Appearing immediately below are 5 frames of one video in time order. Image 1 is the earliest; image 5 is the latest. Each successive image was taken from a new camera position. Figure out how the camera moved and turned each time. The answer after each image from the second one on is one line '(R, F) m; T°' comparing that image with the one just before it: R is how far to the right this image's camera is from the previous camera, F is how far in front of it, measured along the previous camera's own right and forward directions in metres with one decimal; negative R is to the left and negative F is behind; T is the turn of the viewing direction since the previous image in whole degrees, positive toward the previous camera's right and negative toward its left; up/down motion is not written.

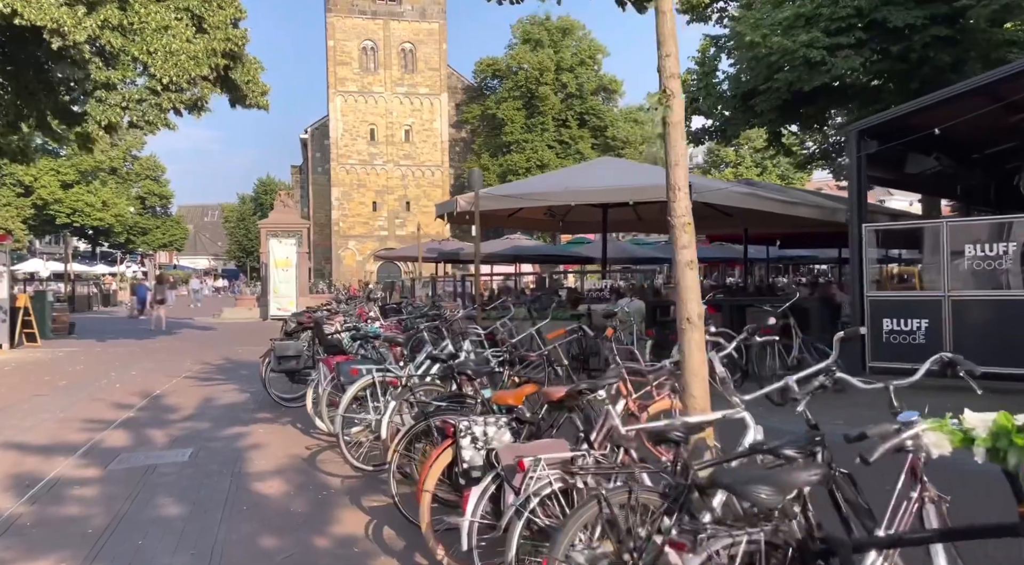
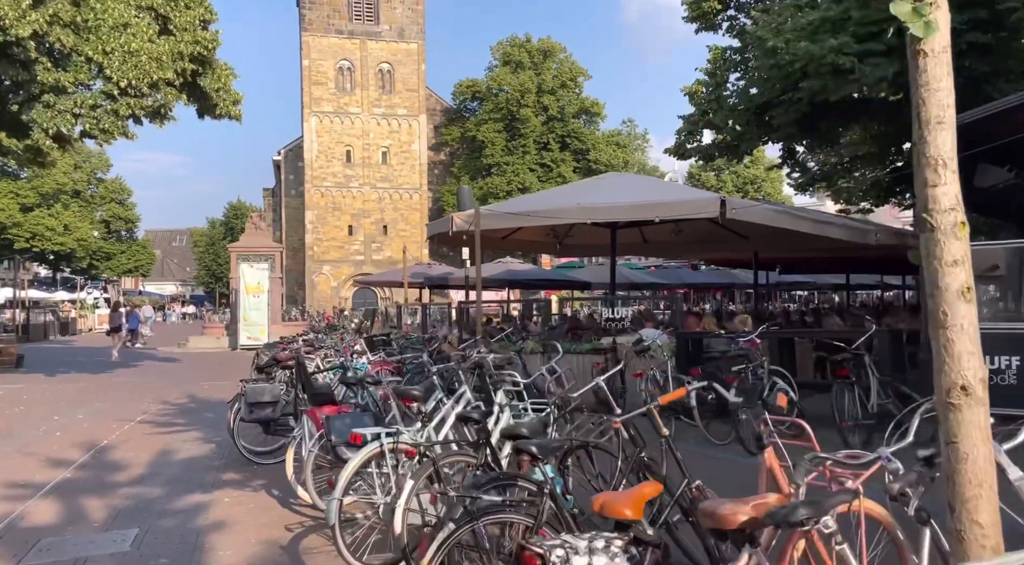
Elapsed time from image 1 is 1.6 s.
(-0.4, +1.3) m; +2°
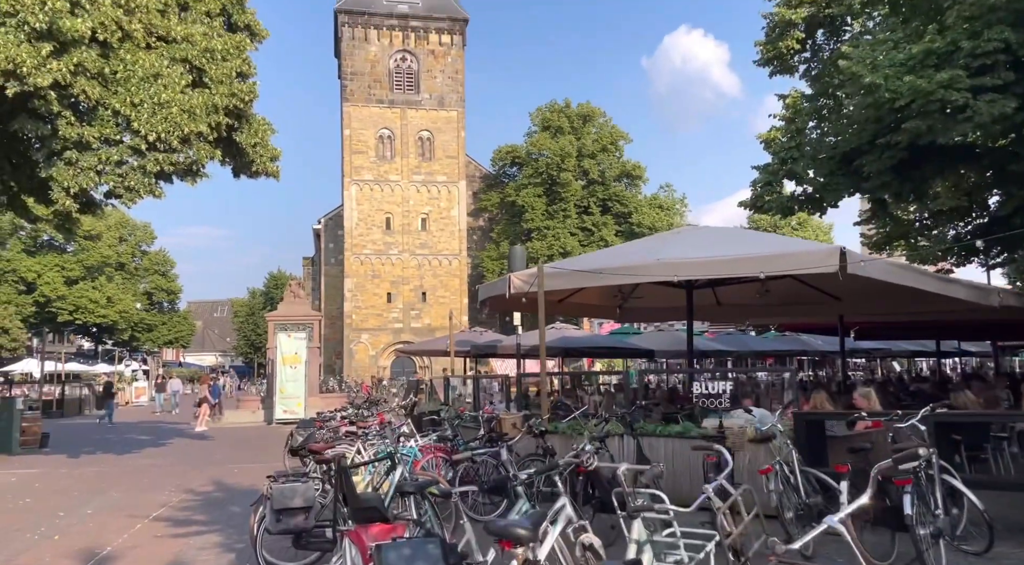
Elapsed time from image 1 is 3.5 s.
(-0.4, +1.3) m; -3°
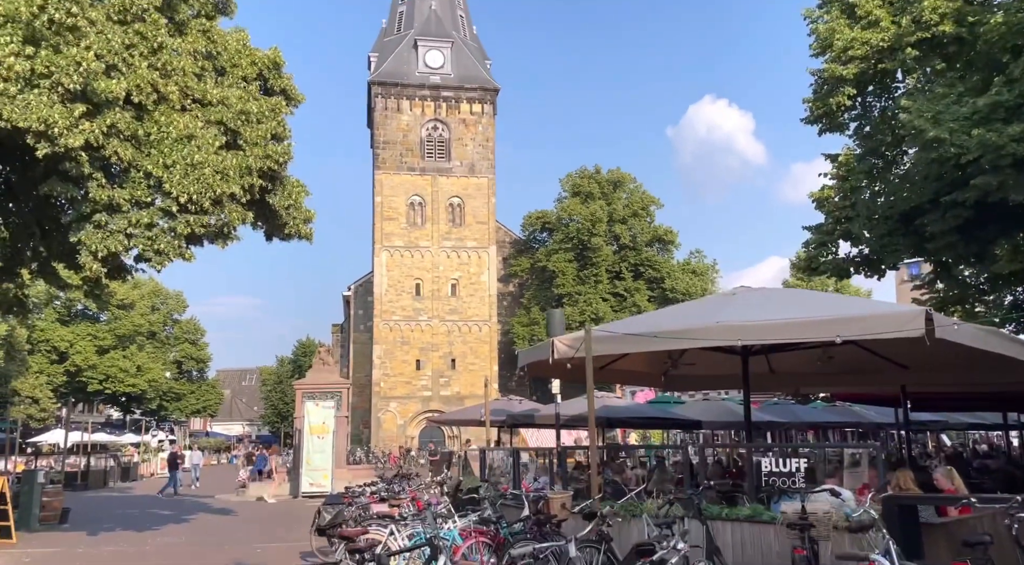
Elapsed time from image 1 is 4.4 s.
(-0.2, +0.6) m; -2°
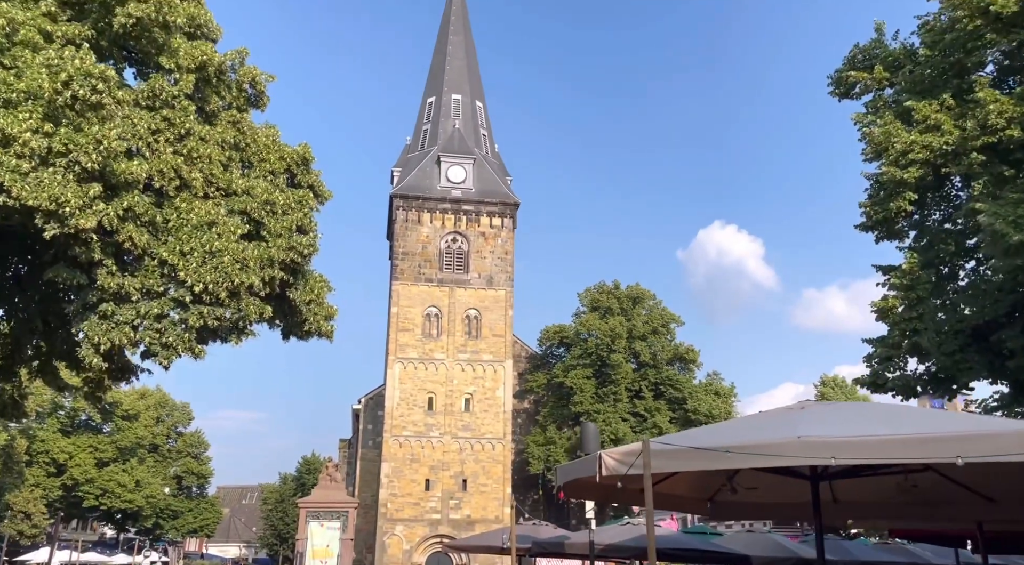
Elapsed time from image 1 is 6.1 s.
(-0.4, +0.9) m; -1°
